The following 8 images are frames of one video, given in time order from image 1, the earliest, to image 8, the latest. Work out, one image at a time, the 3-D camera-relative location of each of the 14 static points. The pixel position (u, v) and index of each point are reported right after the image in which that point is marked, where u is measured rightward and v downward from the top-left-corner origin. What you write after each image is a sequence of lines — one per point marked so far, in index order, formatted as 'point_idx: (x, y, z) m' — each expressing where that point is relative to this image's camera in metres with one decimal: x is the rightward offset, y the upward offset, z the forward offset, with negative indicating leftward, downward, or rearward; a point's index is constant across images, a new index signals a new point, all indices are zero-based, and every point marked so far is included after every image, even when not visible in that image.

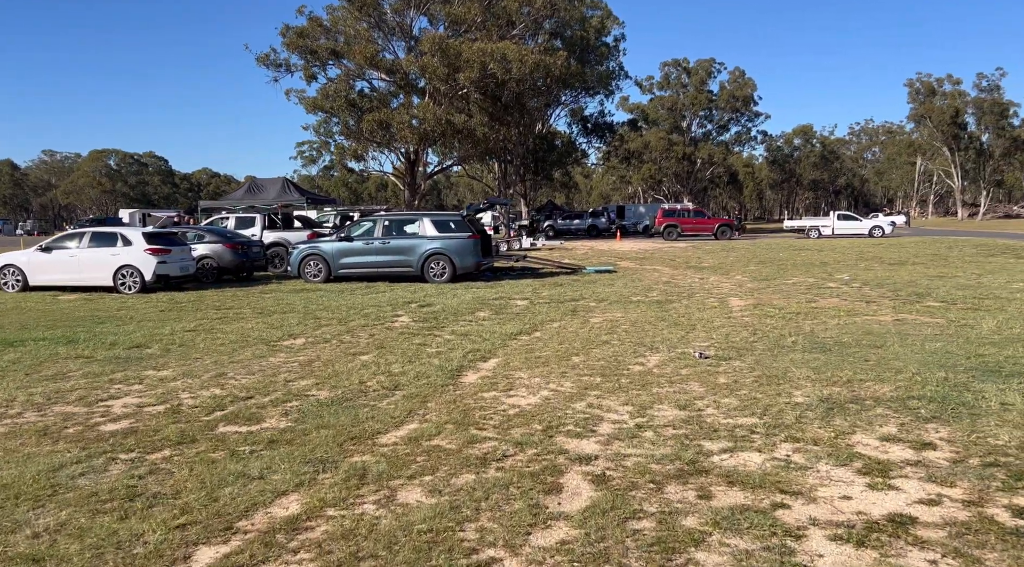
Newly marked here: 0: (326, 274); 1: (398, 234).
0: (-4.0, +0.2, +17.2) m
1: (-2.4, +1.1, +17.2) m
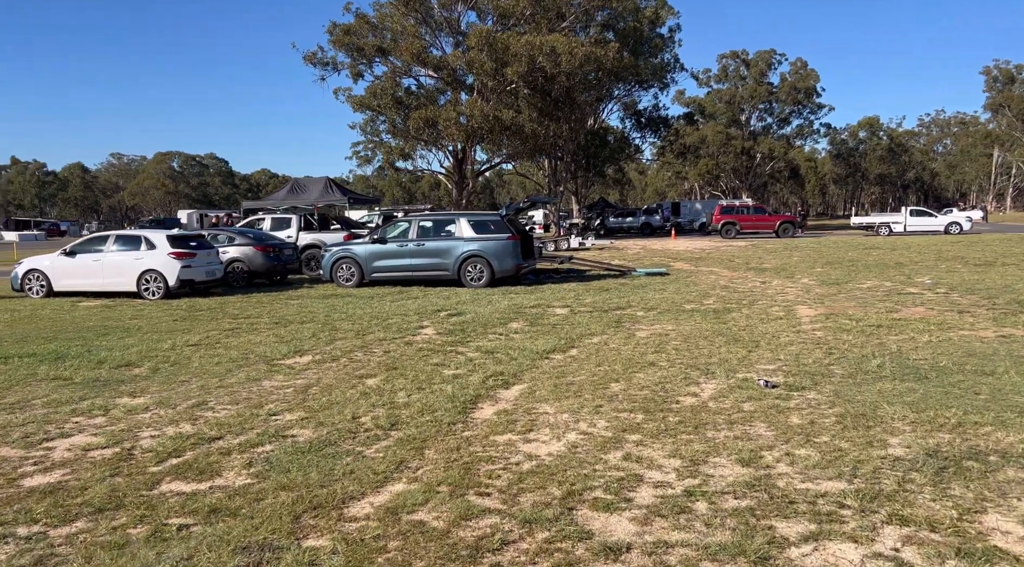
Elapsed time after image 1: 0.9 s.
0: (-3.1, +0.1, +16.3) m
1: (-1.6, +1.0, +16.1) m
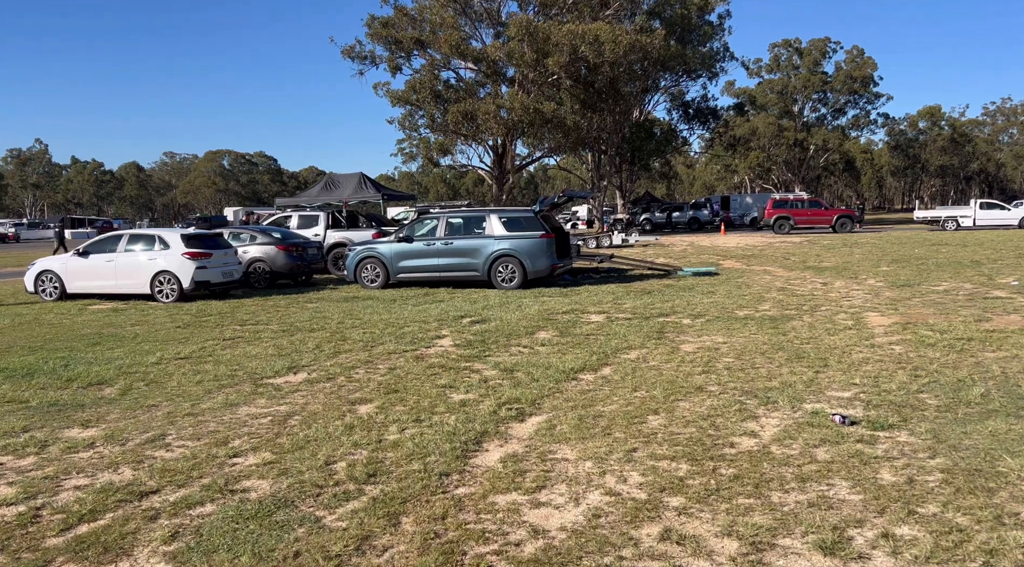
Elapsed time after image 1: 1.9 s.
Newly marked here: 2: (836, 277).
0: (-2.4, +0.1, +15.3) m
1: (-0.9, +1.0, +15.1) m
2: (+6.2, +0.1, +15.2) m
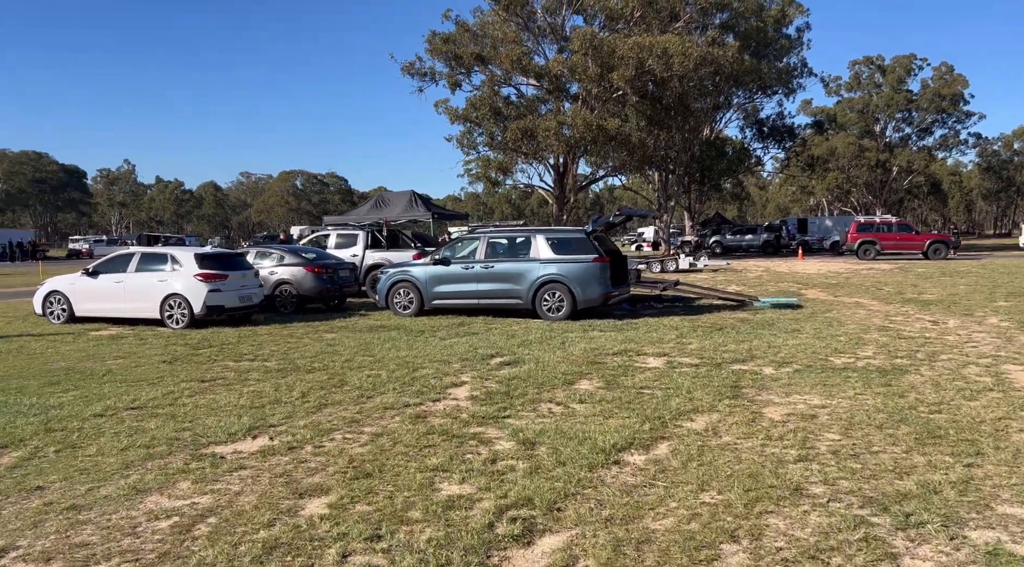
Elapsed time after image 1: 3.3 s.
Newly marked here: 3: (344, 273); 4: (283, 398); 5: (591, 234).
0: (-1.6, -0.4, +13.7) m
1: (-0.1, +0.5, +13.3) m
2: (+7.0, -0.6, +12.9) m
3: (-3.1, +0.2, +14.9) m
4: (-2.0, -1.0, +6.9) m
5: (+1.3, +0.8, +13.3) m
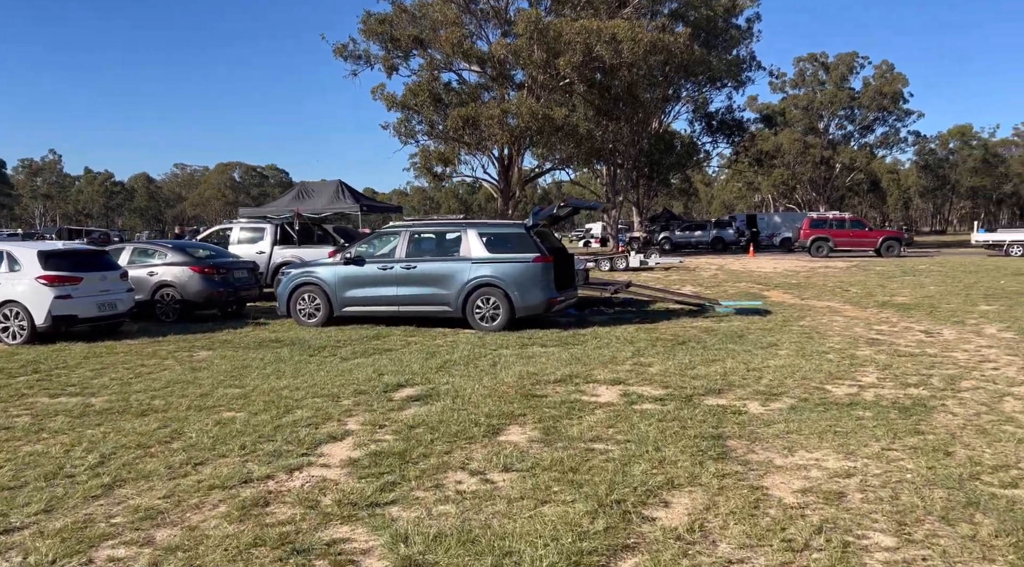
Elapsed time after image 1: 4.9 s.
0: (-2.7, -0.4, +11.5) m
1: (-1.1, +0.4, +11.2) m
2: (+6.0, -0.6, +11.2) m
3: (-4.3, +0.2, +12.6) m
4: (-2.6, -1.1, +4.7) m
5: (+0.3, +0.8, +11.3) m
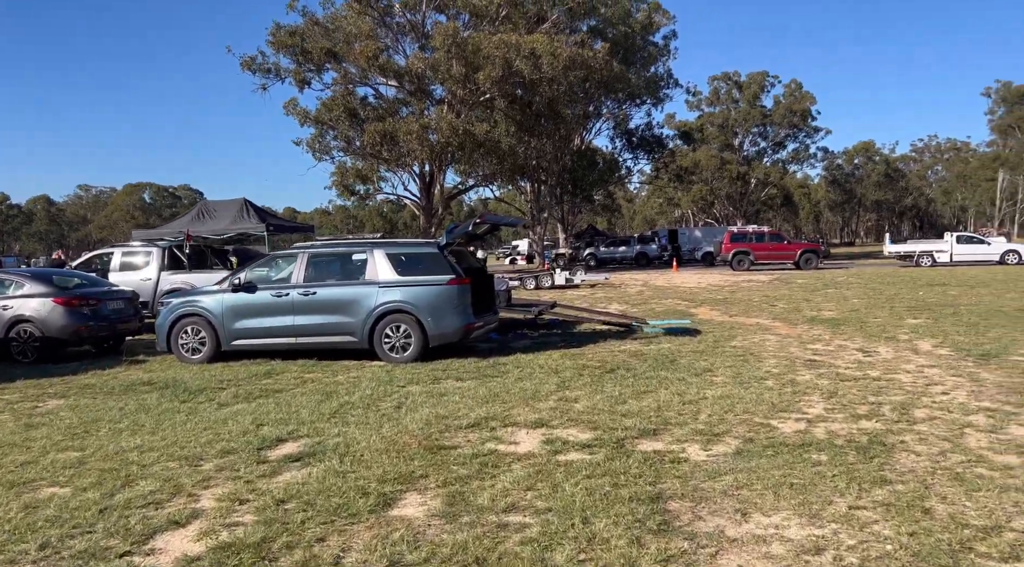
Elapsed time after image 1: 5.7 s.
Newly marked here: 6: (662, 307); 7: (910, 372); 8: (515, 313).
0: (-3.8, -0.8, +10.2) m
1: (-2.2, +0.1, +10.1) m
2: (+4.8, -0.8, +10.7) m
3: (-5.5, -0.3, +11.2) m
4: (-3.1, -1.3, +3.4) m
5: (-0.9, +0.5, +10.3) m
6: (+3.2, -0.5, +17.2) m
7: (+4.2, -0.9, +8.4) m
8: (0.0, -0.5, +12.8) m
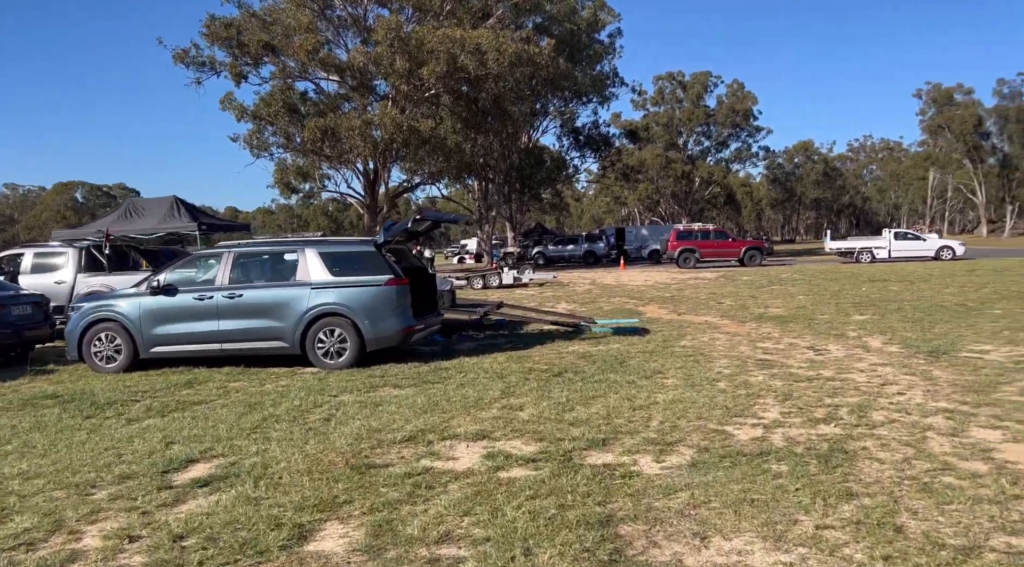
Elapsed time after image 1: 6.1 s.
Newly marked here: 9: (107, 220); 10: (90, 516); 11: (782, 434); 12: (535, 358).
0: (-4.5, -0.8, +9.4) m
1: (-2.9, +0.1, +9.4) m
2: (+4.1, -0.8, +10.5) m
3: (-6.3, -0.3, +10.3) m
4: (-3.4, -1.3, +2.7) m
5: (-1.6, +0.4, +9.7) m
6: (+2.1, -0.5, +16.9) m
7: (+3.6, -0.9, +8.1) m
8: (-0.8, -0.5, +12.3) m
9: (-10.1, +1.6, +20.1) m
10: (-2.2, -1.2, +4.2) m
11: (+1.9, -1.1, +5.7) m
12: (+0.3, -0.9, +9.7) m
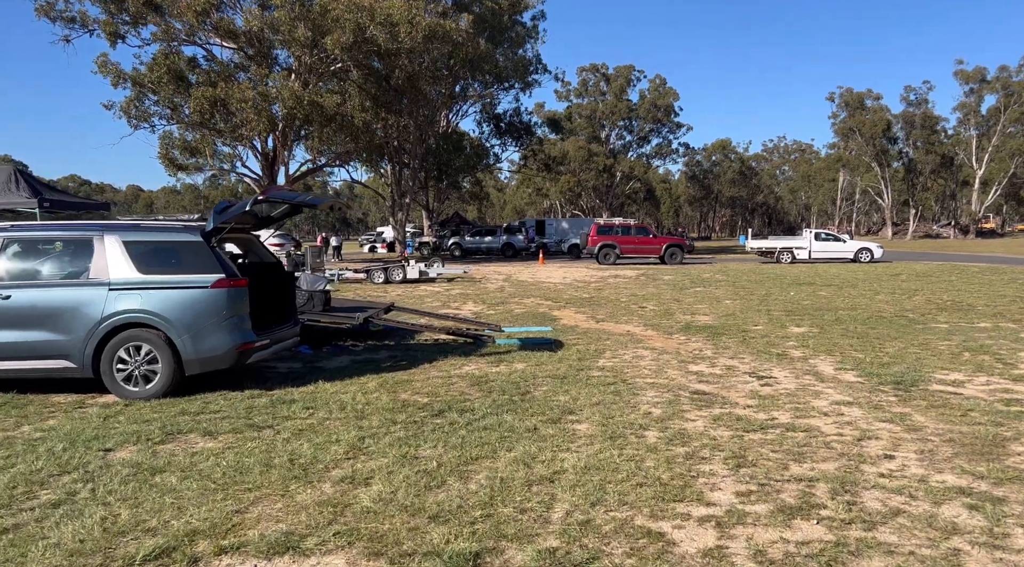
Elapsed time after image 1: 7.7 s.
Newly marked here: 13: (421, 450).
0: (-5.6, -0.8, +6.8) m
1: (-4.1, +0.1, +7.0) m
2: (+2.8, -0.9, +8.8) m
3: (-7.5, -0.2, +7.5) m
4: (-3.9, -1.4, +0.3) m
5: (-2.8, +0.4, +7.4) m
6: (+0.2, -0.5, +14.9) m
7: (+2.5, -1.0, +6.3) m
8: (-2.3, -0.5, +10.0) m
9: (-12.3, +1.9, +16.9) m
10: (-2.9, -1.3, +1.9) m
11: (+1.1, -1.2, +3.8) m
12: (-0.9, -1.0, +7.6) m
13: (-0.6, -1.1, +5.3) m
